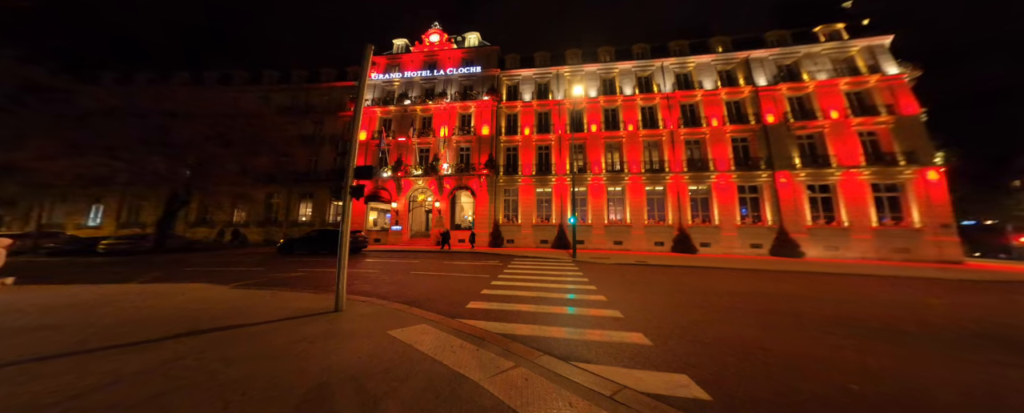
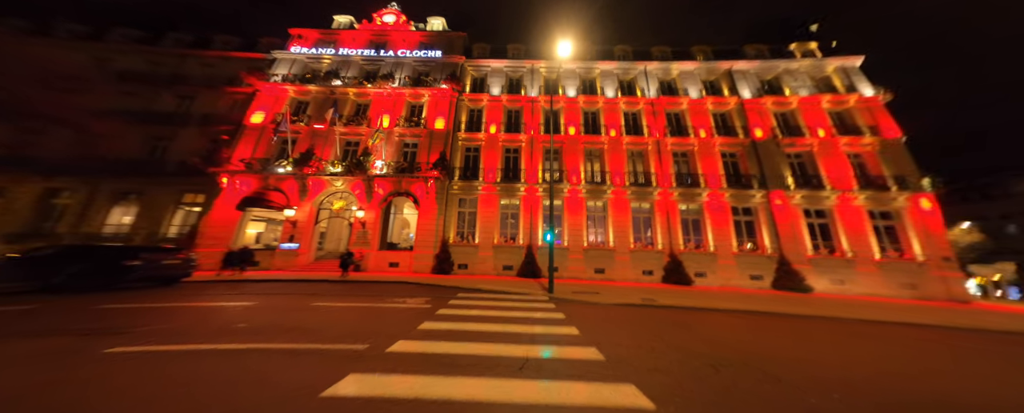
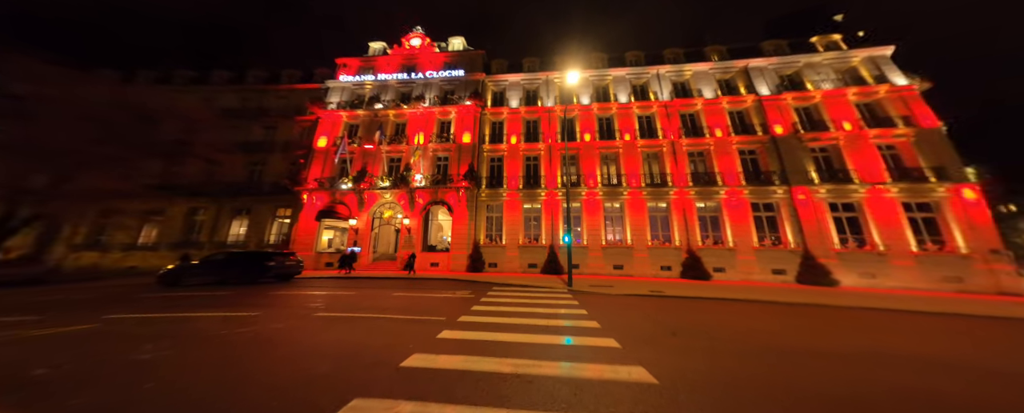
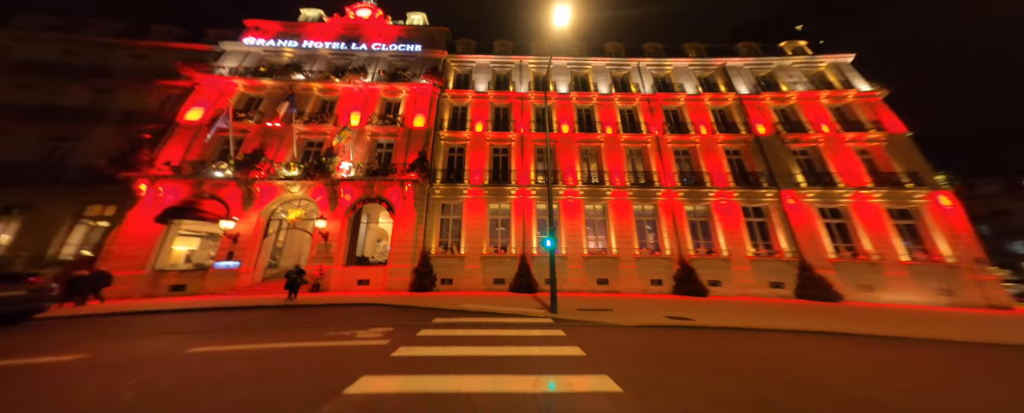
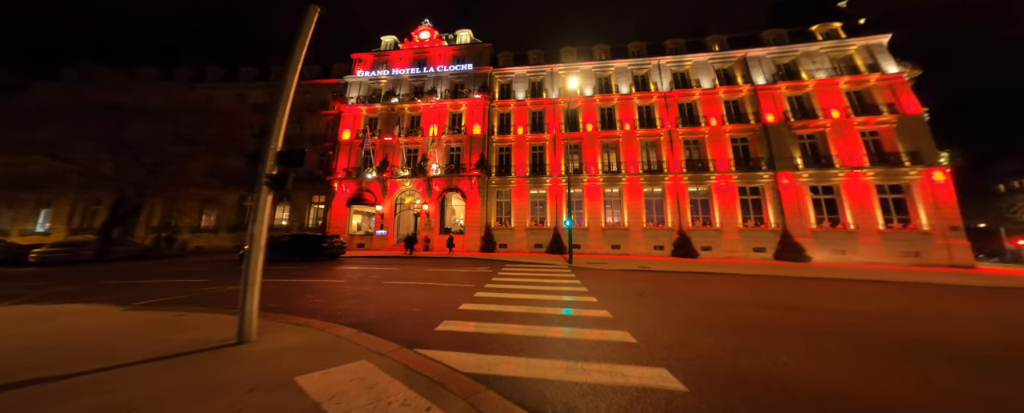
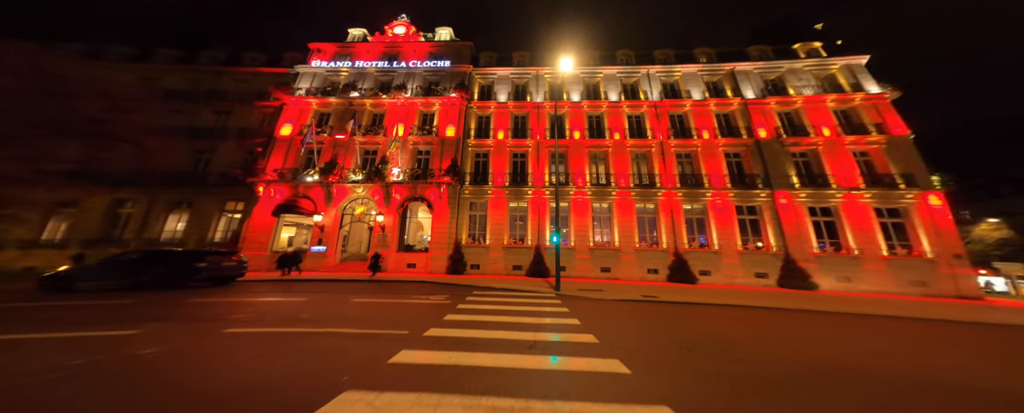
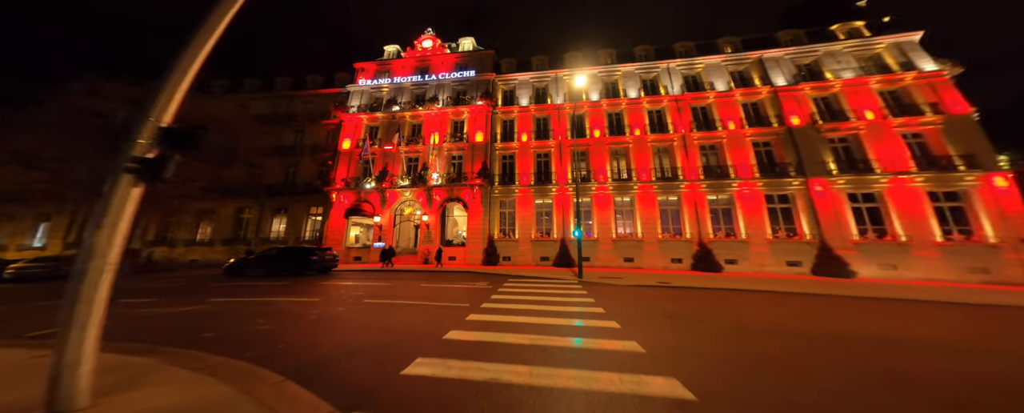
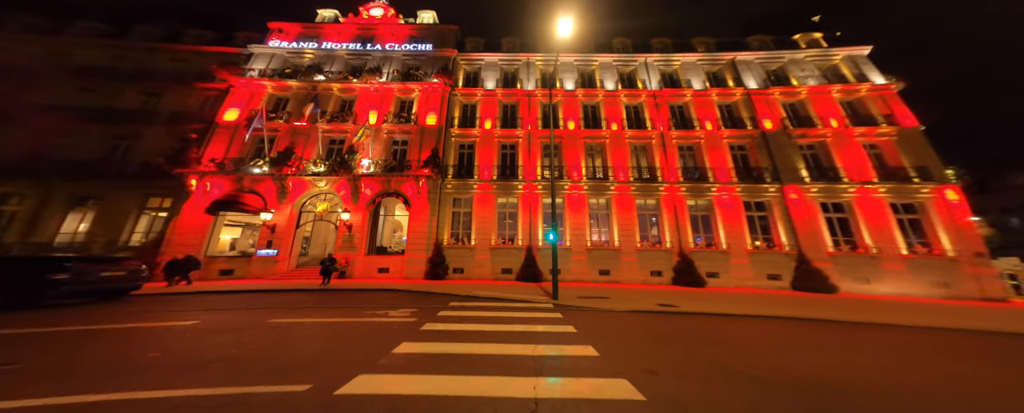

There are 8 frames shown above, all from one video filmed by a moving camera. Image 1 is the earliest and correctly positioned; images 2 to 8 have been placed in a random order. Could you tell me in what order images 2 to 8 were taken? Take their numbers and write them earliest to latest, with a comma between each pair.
5, 7, 3, 6, 2, 8, 4
